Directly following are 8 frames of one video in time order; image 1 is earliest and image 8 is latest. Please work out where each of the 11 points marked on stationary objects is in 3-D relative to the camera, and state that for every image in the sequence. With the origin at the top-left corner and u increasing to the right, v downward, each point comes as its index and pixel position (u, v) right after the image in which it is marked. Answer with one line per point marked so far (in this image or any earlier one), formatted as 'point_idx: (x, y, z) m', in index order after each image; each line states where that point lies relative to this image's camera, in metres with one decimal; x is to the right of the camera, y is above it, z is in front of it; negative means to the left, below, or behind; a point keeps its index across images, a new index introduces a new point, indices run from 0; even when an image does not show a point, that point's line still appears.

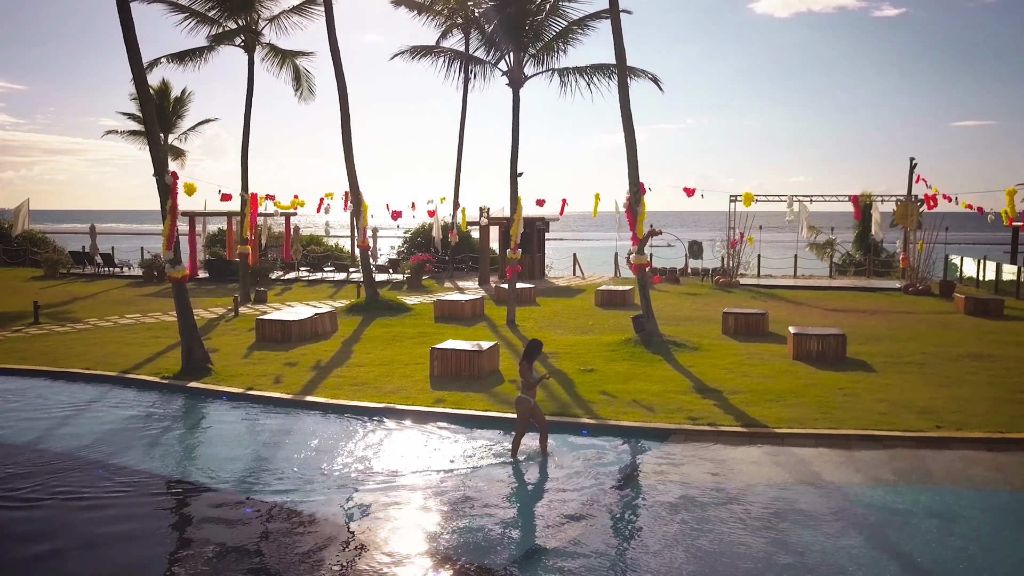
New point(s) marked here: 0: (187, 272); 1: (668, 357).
0: (-4.6, +0.2, +9.9) m
1: (+2.5, -1.1, +11.3) m
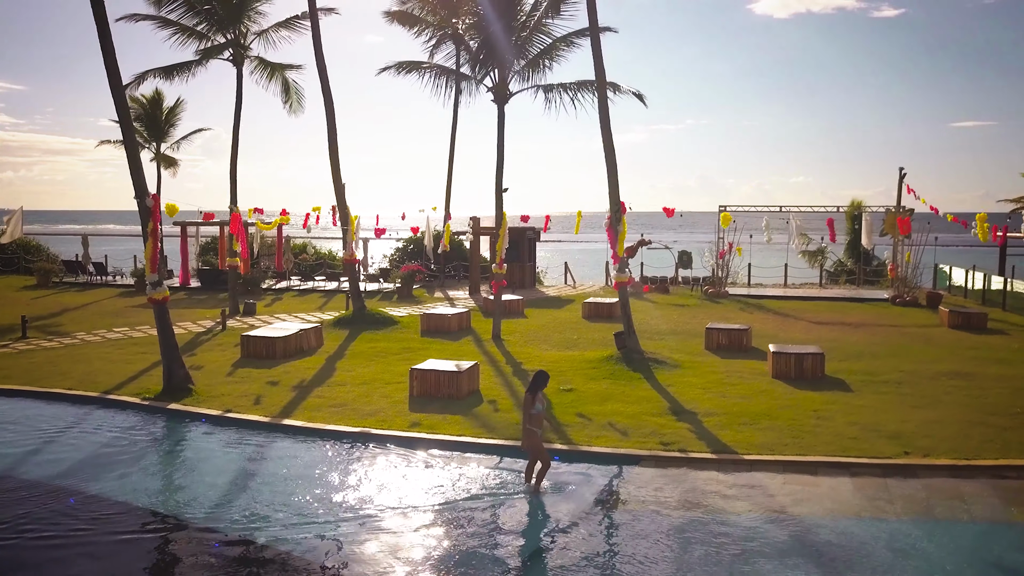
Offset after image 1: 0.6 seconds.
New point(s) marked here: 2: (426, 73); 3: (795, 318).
0: (-4.9, -0.1, +10.0) m
1: (+2.2, -1.4, +11.4) m
2: (-1.8, +4.6, +15.2) m
3: (+7.1, -0.8, +17.6) m
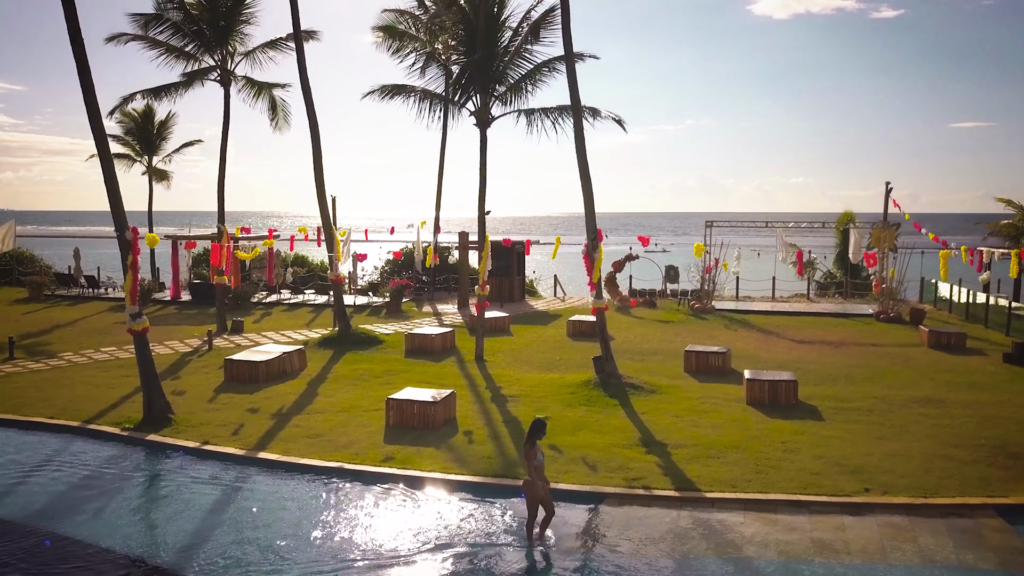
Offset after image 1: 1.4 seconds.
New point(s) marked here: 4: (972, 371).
0: (-5.3, -0.5, +10.1) m
1: (+1.8, -1.9, +11.6) m
2: (-2.2, +4.2, +15.3) m
3: (+6.8, -1.2, +17.8) m
4: (+9.1, -1.6, +13.9) m
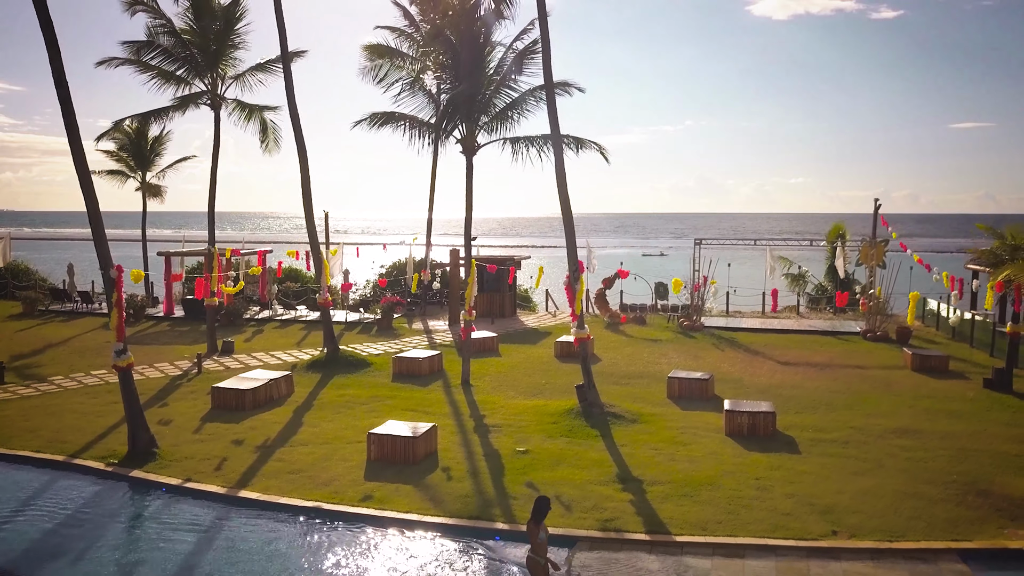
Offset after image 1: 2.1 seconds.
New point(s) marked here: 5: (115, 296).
0: (-5.6, -1.1, +10.3) m
1: (+1.5, -2.4, +11.7) m
2: (-2.5, +3.6, +15.5) m
3: (+6.5, -1.8, +17.9) m
4: (+8.8, -2.2, +14.0) m
5: (-5.8, -0.1, +10.2) m
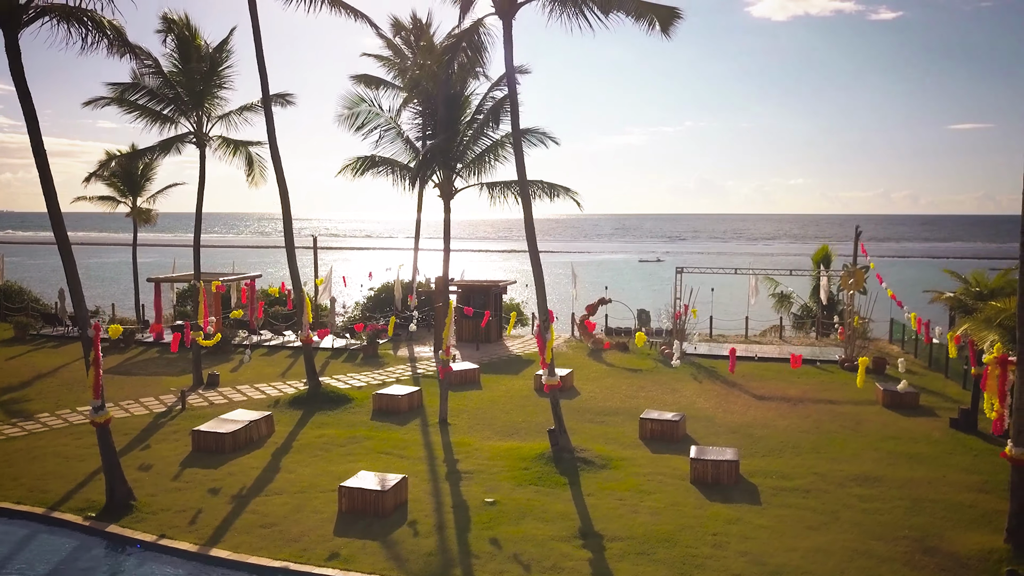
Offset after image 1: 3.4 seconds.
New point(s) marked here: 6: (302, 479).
0: (-6.1, -2.0, +10.6) m
1: (+1.0, -3.3, +12.0) m
2: (-3.0, +2.7, +15.8) m
3: (+5.9, -2.7, +18.2) m
4: (+8.3, -3.1, +14.3) m
5: (-6.3, -1.0, +10.5) m
6: (-3.7, -3.3, +12.2) m
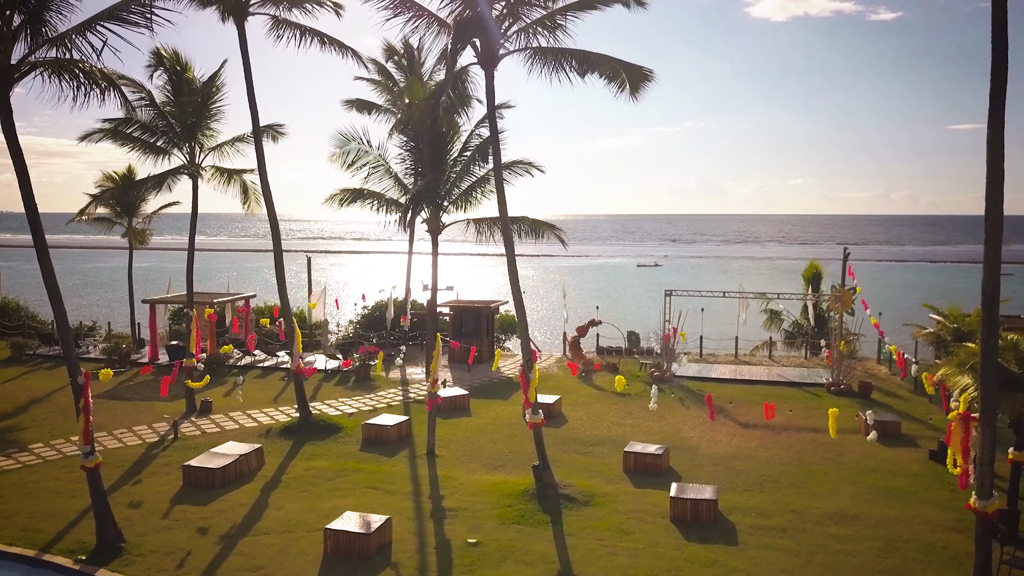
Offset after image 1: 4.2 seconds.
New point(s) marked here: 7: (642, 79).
0: (-6.4, -2.7, +10.8) m
1: (+0.7, -4.0, +12.3) m
2: (-3.3, +2.0, +16.0) m
3: (+5.6, -3.4, +18.5) m
4: (+8.0, -3.8, +14.6) m
5: (-6.6, -1.7, +10.7) m
6: (-3.9, -4.1, +12.4) m
7: (+2.0, +3.2, +10.6) m
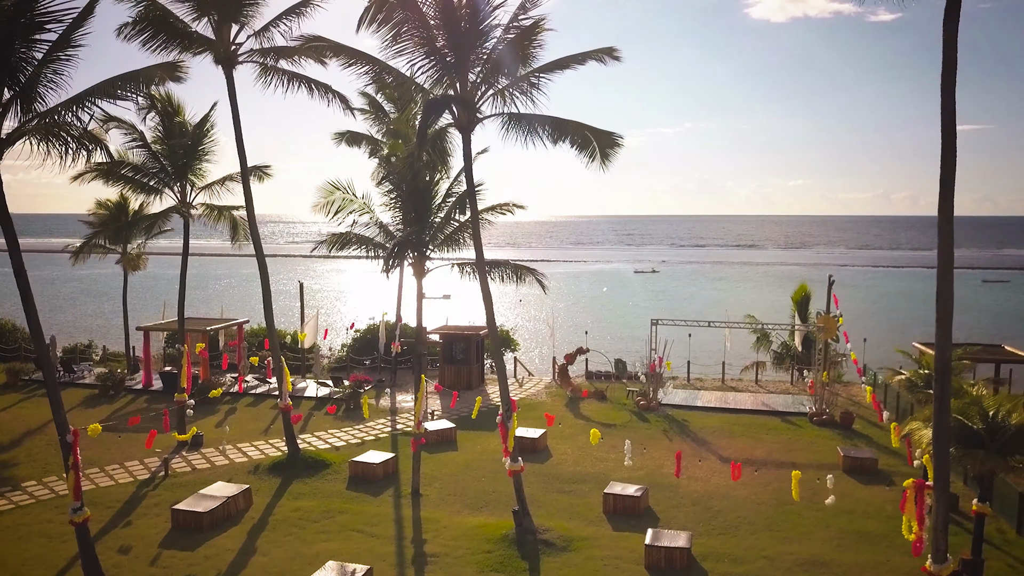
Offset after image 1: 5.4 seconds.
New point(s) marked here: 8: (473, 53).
0: (-6.8, -3.6, +11.2) m
1: (+0.4, -5.0, +12.6) m
2: (-3.7, +1.0, +16.4) m
3: (+5.3, -4.4, +18.8) m
4: (+7.6, -4.8, +14.9) m
5: (-7.0, -2.7, +11.0) m
6: (-4.3, -5.0, +12.7) m
7: (+1.6, +2.2, +11.0) m
8: (-0.6, +3.9, +11.7) m
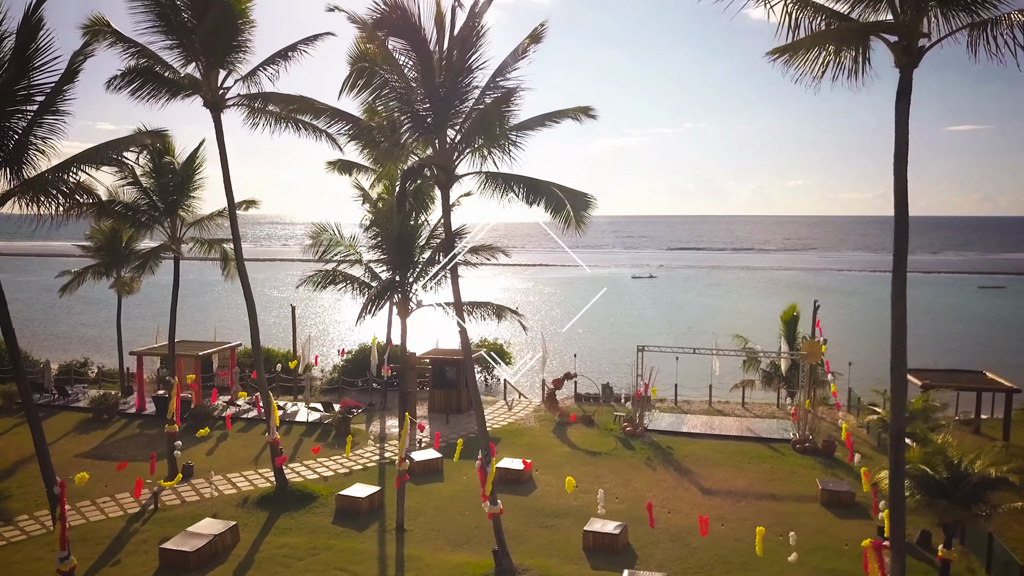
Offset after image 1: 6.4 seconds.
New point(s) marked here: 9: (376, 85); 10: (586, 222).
0: (-7.2, -4.5, +11.5) m
1: (0.0, -5.9, +12.9) m
2: (-4.1, +0.1, +16.7) m
3: (+4.9, -5.3, +19.1) m
4: (+7.2, -5.7, +15.2) m
5: (-7.4, -3.6, +11.3) m
6: (-4.7, -5.9, +13.0) m
7: (+1.2, +1.3, +11.3) m
8: (-1.0, +3.0, +12.0) m
9: (-2.3, +3.5, +11.8) m
10: (+1.2, +1.1, +11.4) m
